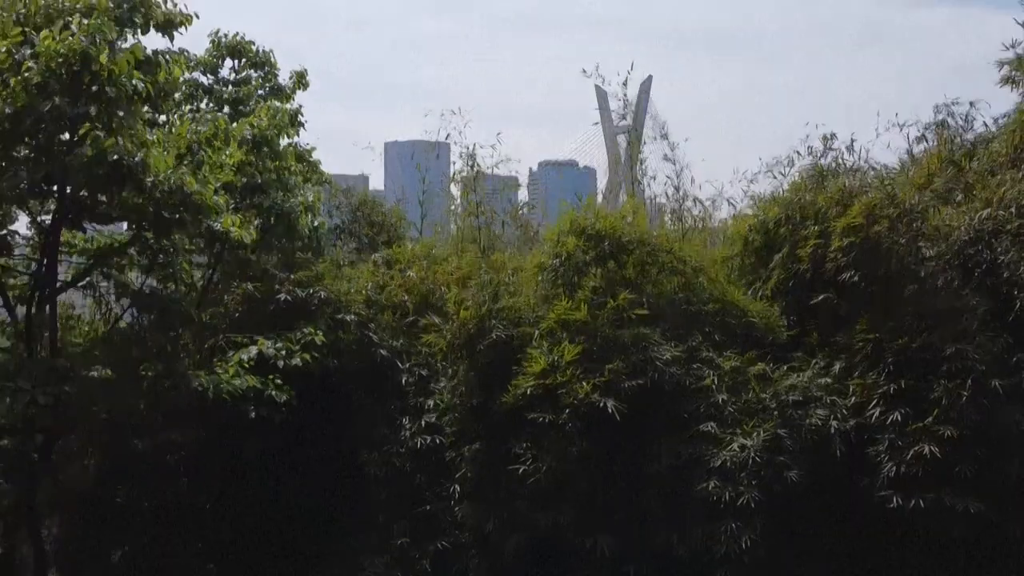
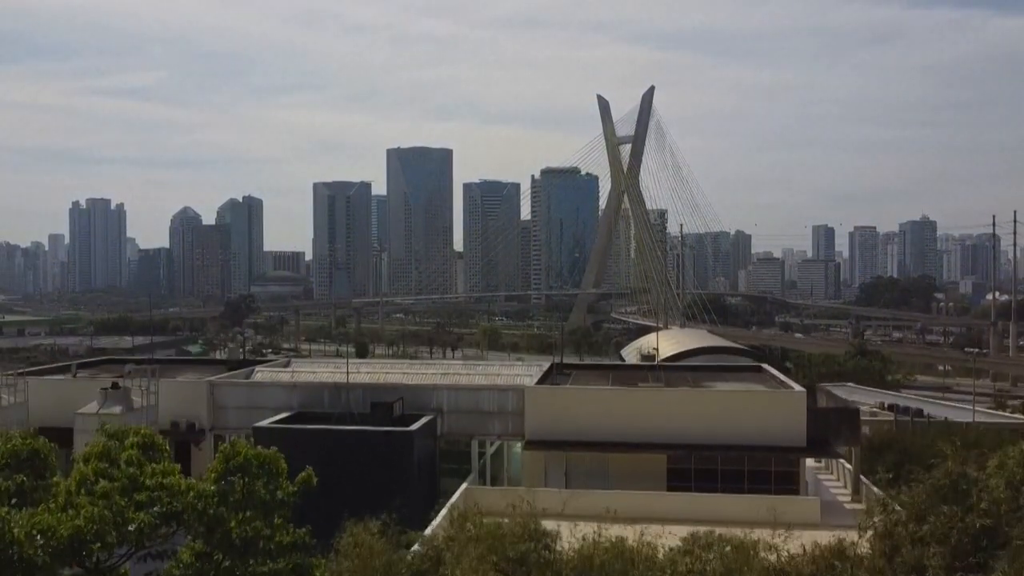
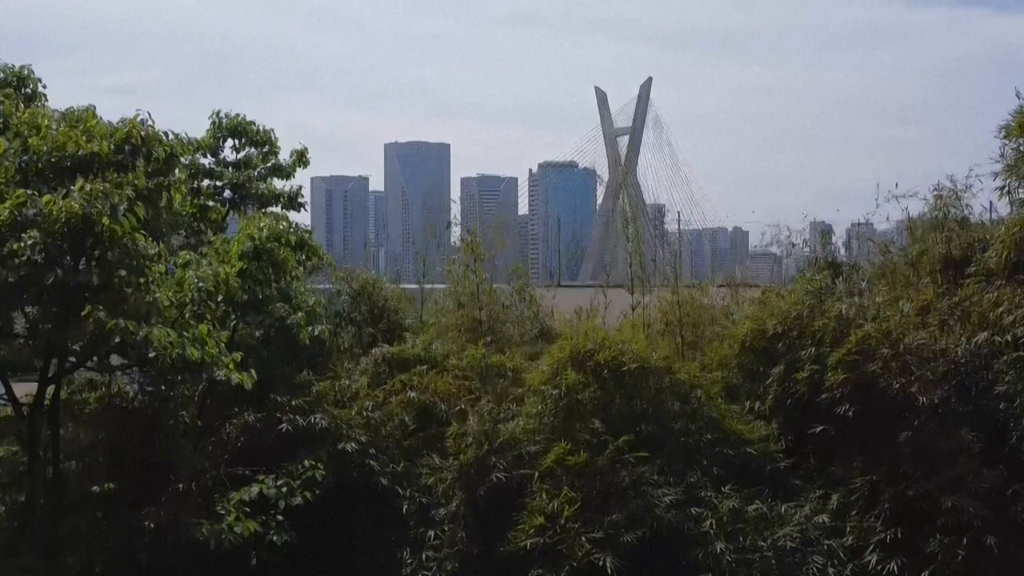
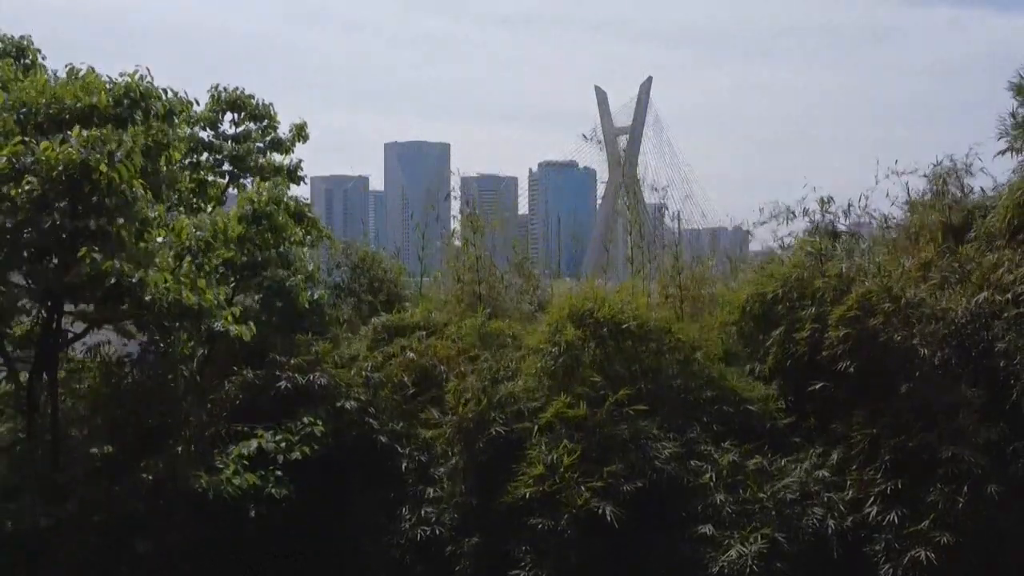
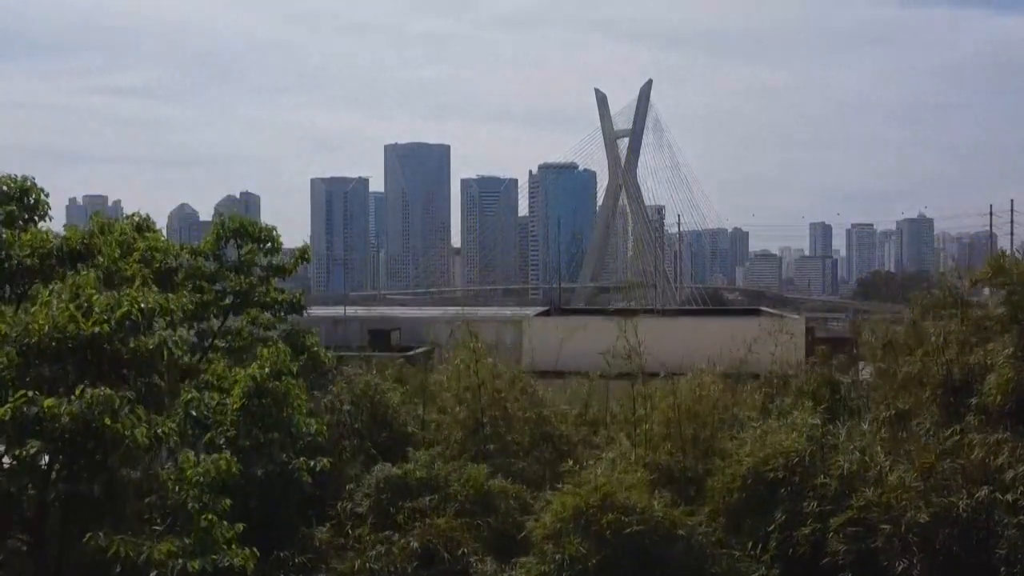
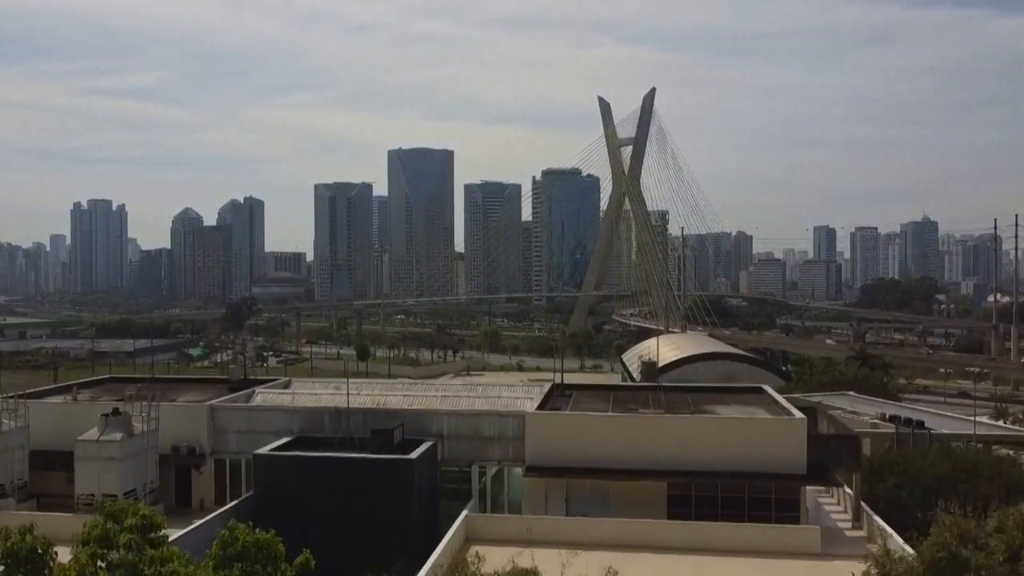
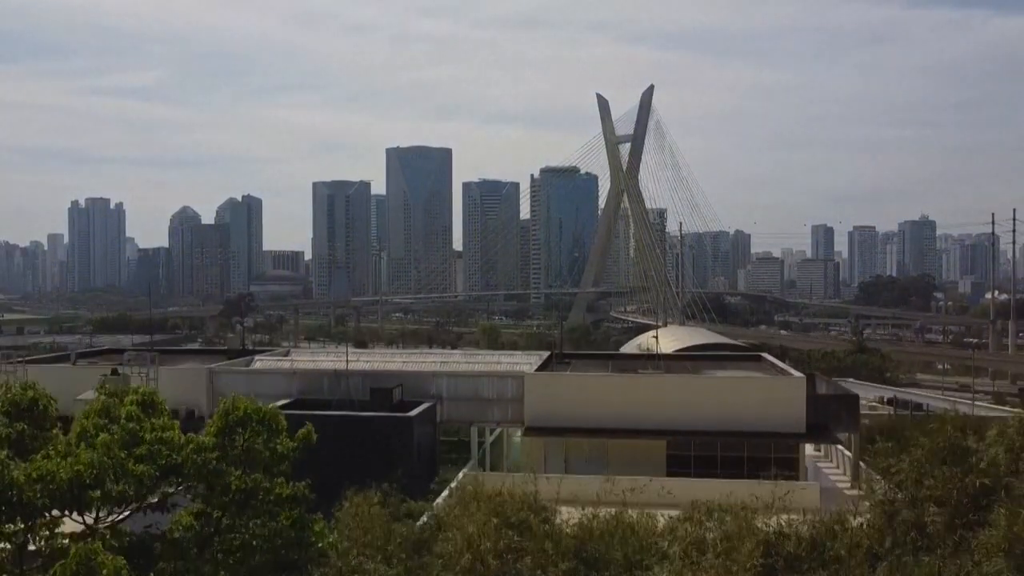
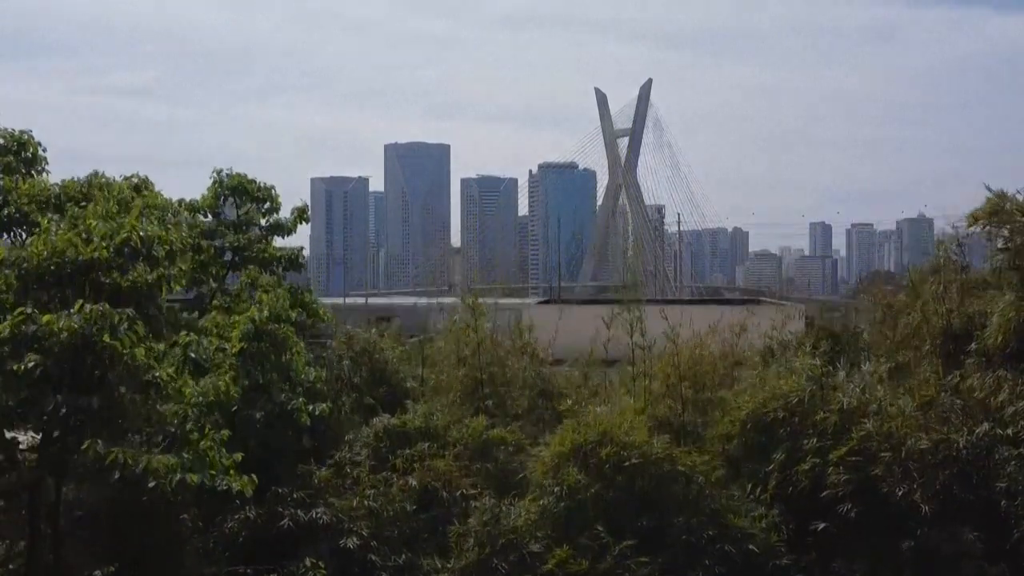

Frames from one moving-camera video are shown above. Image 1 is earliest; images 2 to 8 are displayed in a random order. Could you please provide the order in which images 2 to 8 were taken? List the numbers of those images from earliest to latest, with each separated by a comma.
4, 3, 8, 5, 7, 2, 6
